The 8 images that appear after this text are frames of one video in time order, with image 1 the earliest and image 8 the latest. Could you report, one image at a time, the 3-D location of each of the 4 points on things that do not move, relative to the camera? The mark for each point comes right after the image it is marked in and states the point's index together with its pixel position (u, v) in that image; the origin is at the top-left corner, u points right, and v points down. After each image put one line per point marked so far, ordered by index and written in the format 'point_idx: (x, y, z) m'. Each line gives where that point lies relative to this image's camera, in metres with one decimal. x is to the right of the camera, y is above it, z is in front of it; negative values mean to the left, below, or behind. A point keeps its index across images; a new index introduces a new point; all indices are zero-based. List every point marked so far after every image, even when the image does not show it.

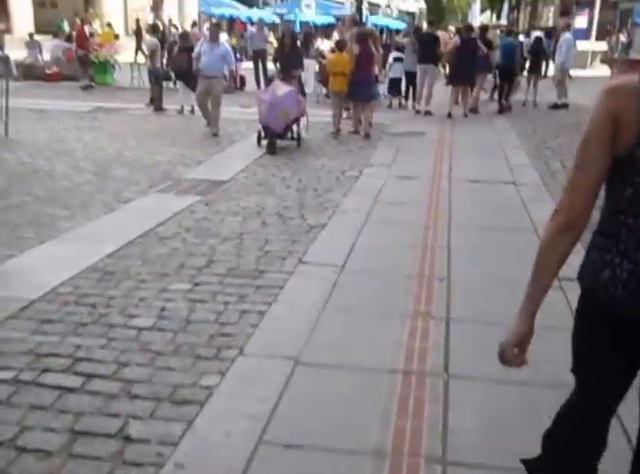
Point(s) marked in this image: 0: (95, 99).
0: (-4.6, +2.8, +15.7) m
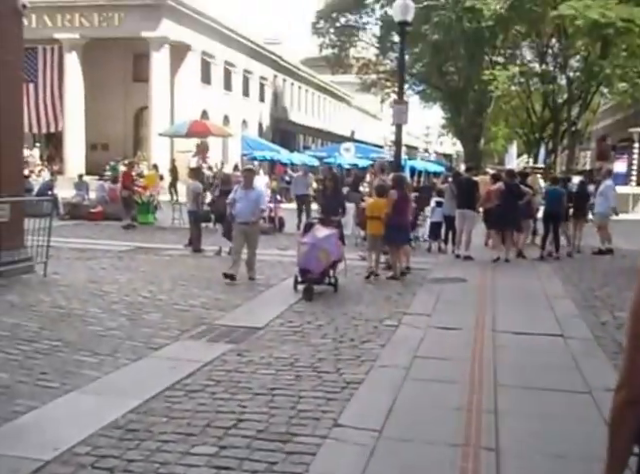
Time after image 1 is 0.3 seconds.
0: (-3.8, -0.1, +15.9) m
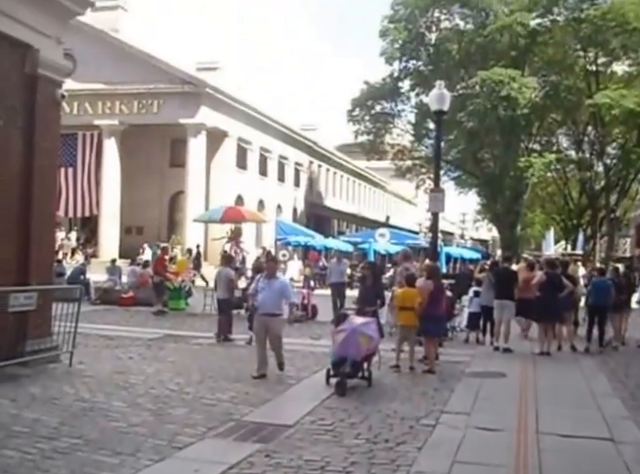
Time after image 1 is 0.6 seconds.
0: (-3.2, -1.8, +15.7) m
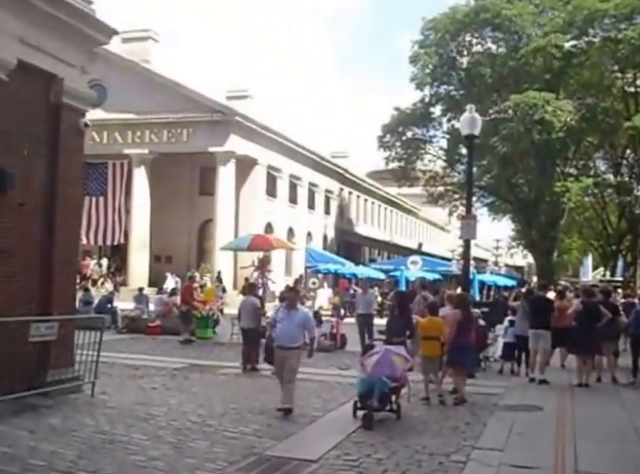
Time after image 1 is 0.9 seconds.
0: (-2.6, -2.4, +15.4) m
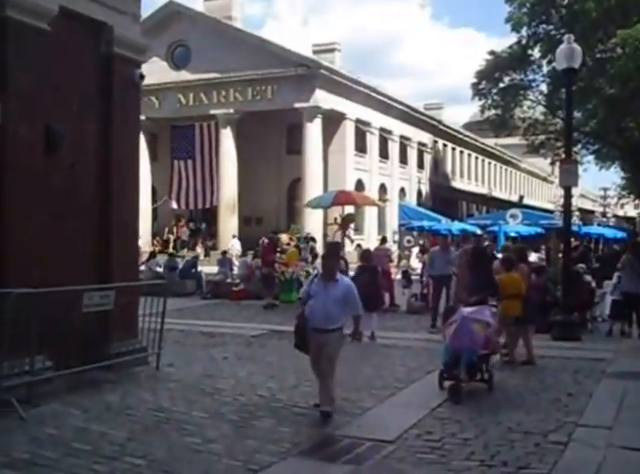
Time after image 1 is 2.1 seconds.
0: (-0.9, -1.6, +14.7) m
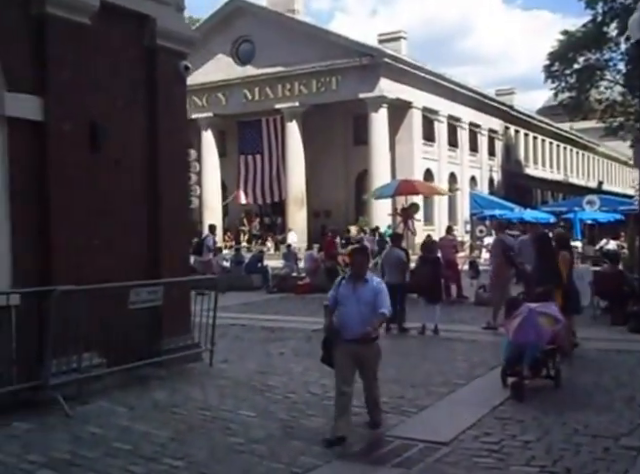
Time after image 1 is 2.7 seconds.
0: (+0.3, -1.4, +14.3) m
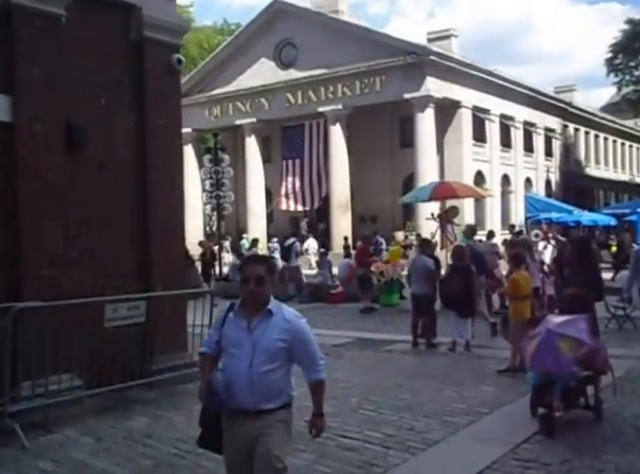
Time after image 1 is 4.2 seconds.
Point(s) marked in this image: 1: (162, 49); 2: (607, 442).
0: (+0.8, -1.6, +13.2) m
1: (-1.9, +2.3, +9.4) m
2: (+2.4, -1.7, +6.5) m
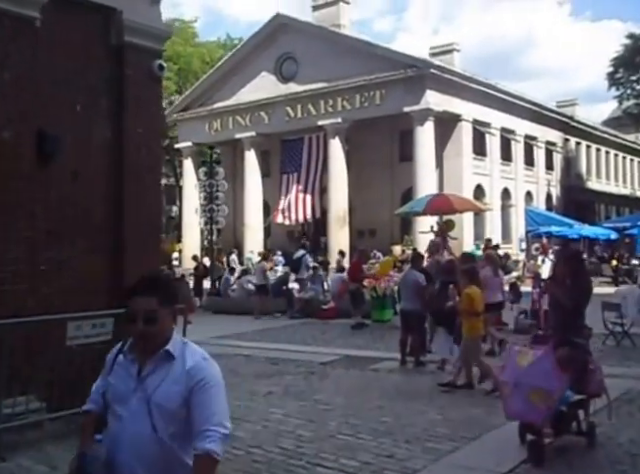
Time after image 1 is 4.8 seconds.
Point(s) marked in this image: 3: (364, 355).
0: (+0.6, -1.8, +12.7) m
1: (-2.1, +2.1, +9.0) m
2: (+2.2, -1.8, +6.0) m
3: (+0.7, -1.8, +11.7) m
